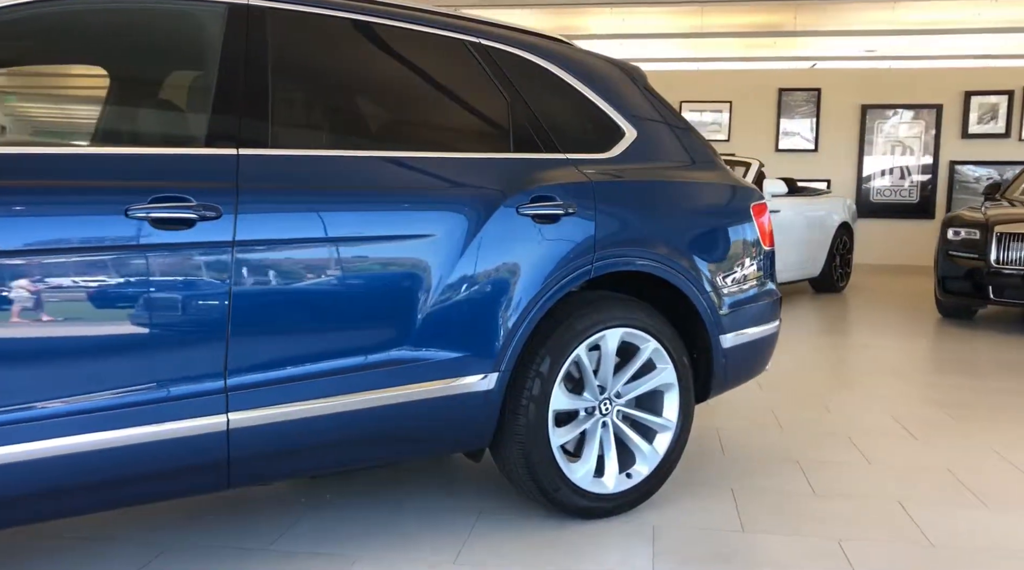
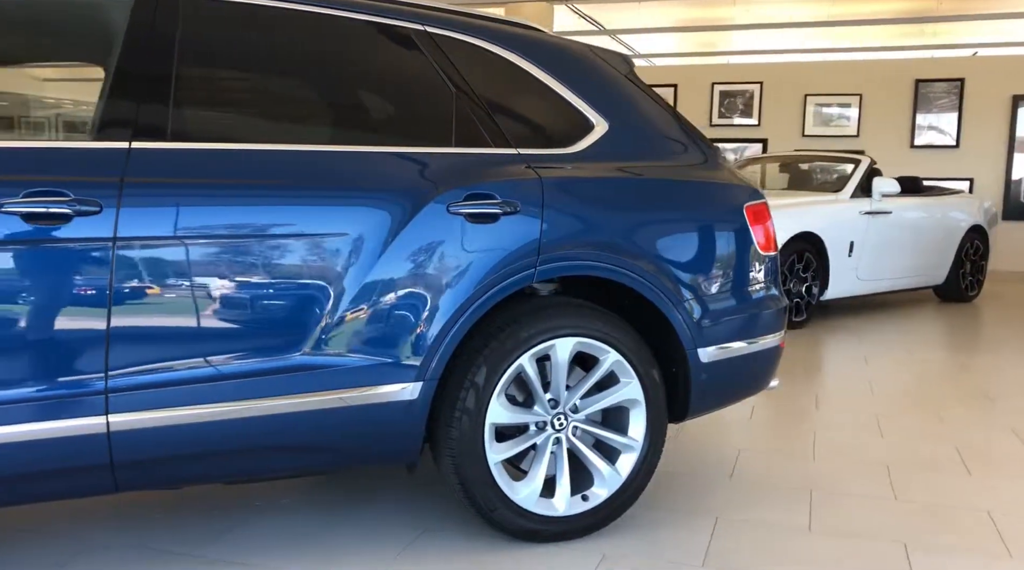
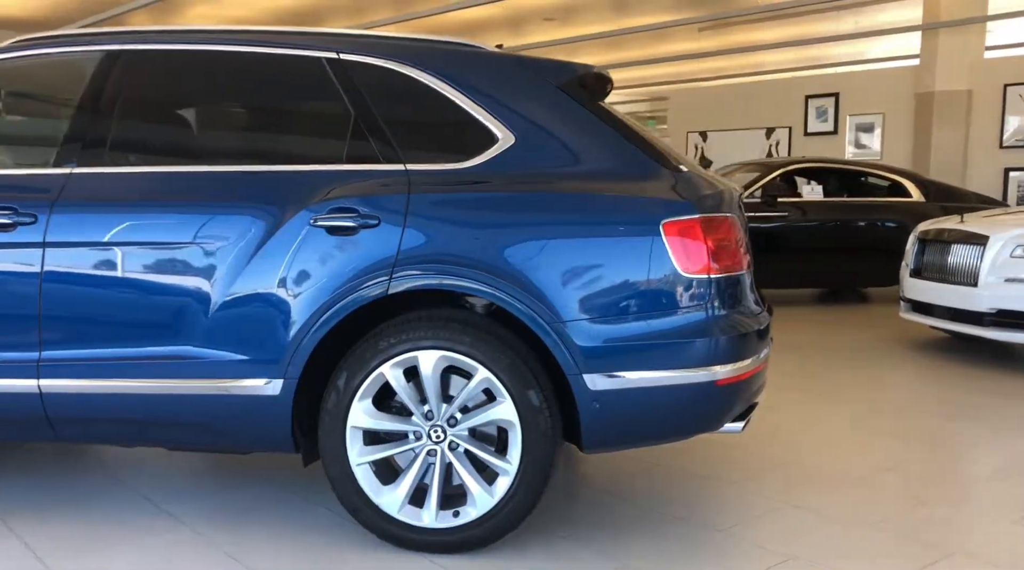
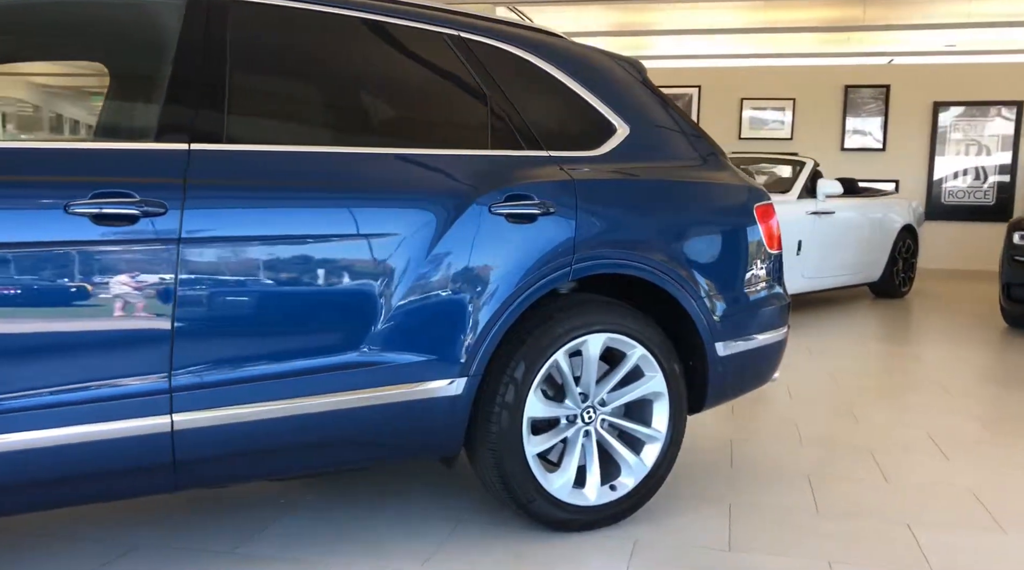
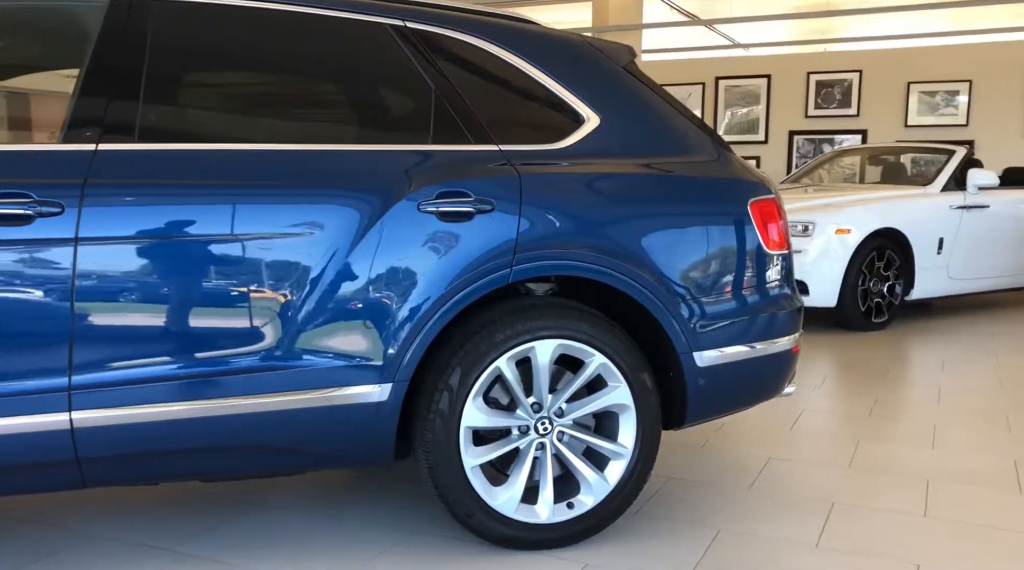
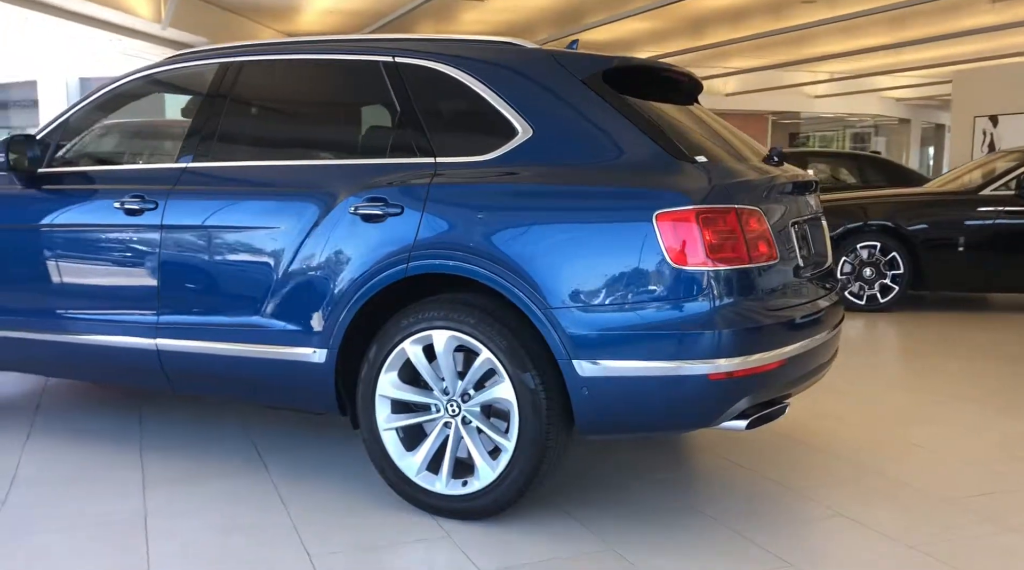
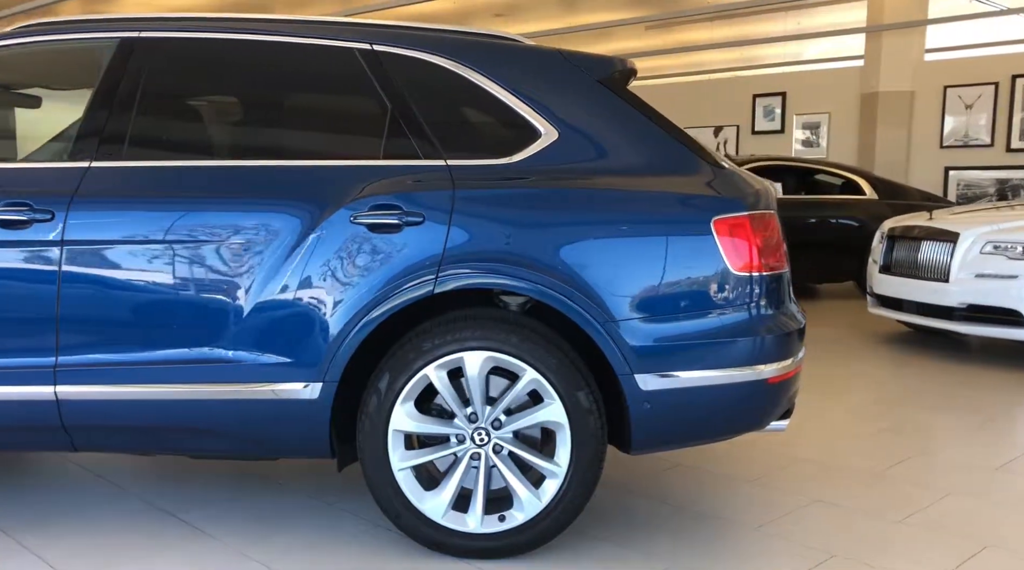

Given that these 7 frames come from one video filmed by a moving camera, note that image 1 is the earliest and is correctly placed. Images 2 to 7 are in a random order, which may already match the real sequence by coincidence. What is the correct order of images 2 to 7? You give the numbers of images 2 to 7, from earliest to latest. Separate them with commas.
4, 2, 5, 7, 3, 6
